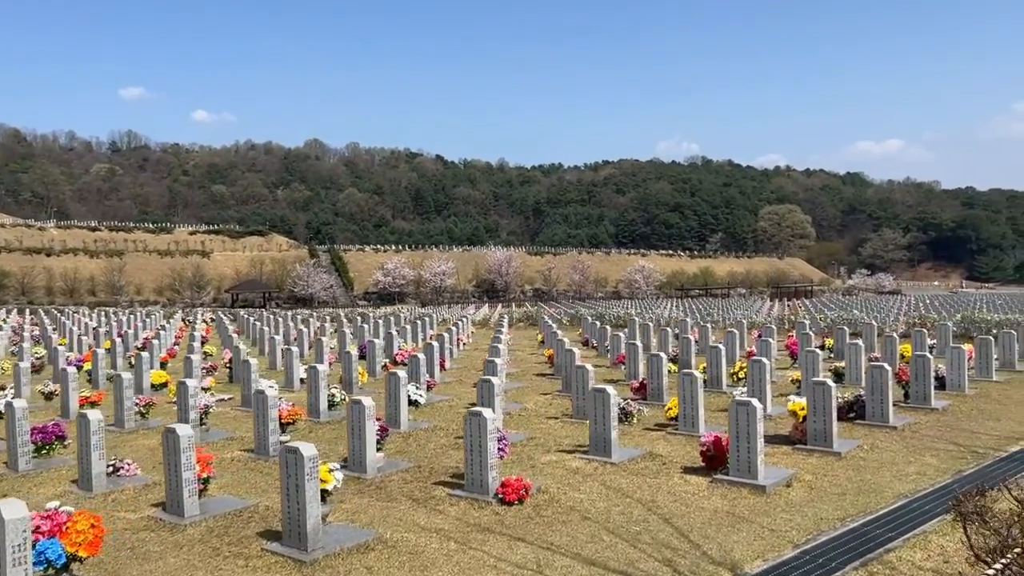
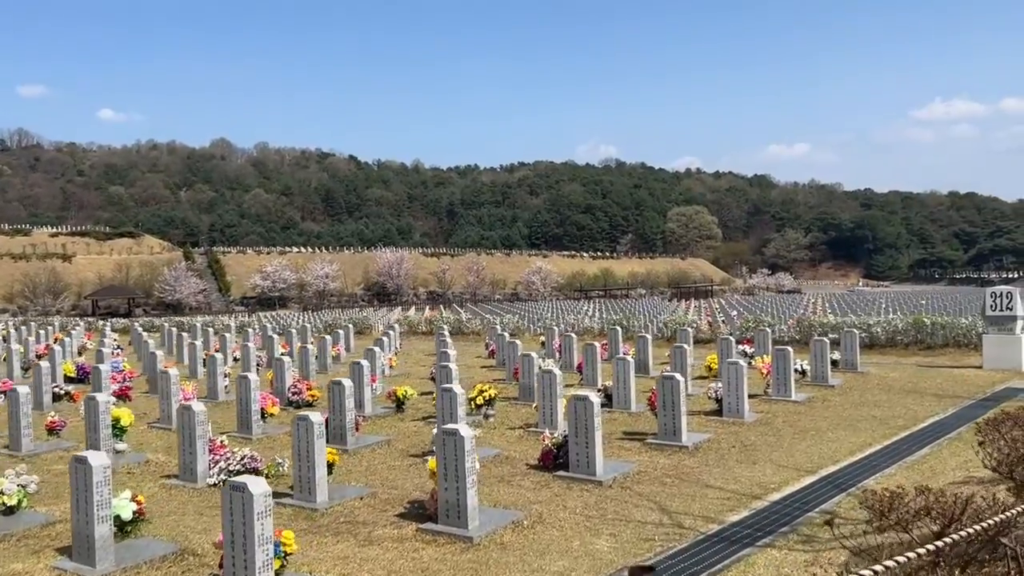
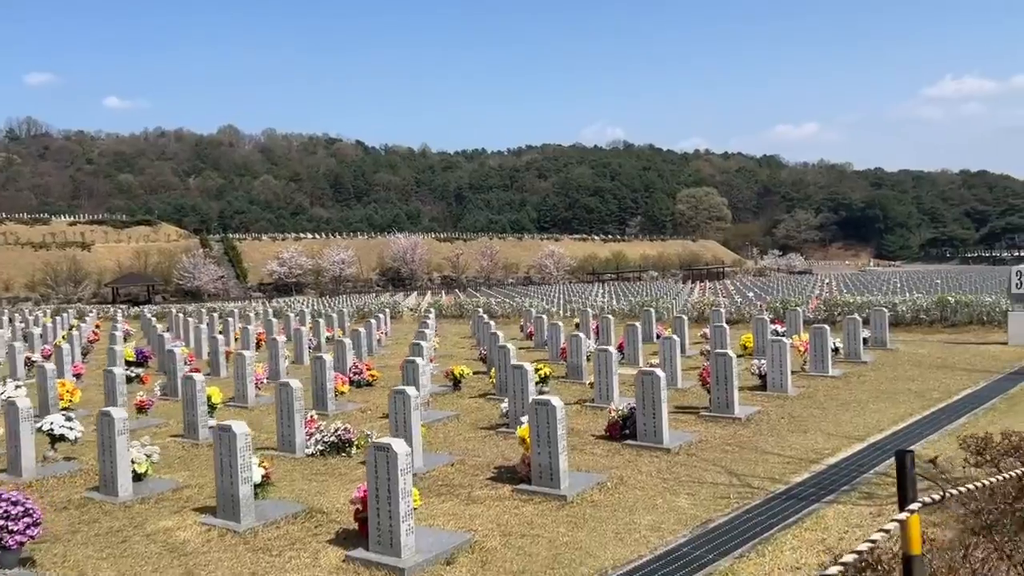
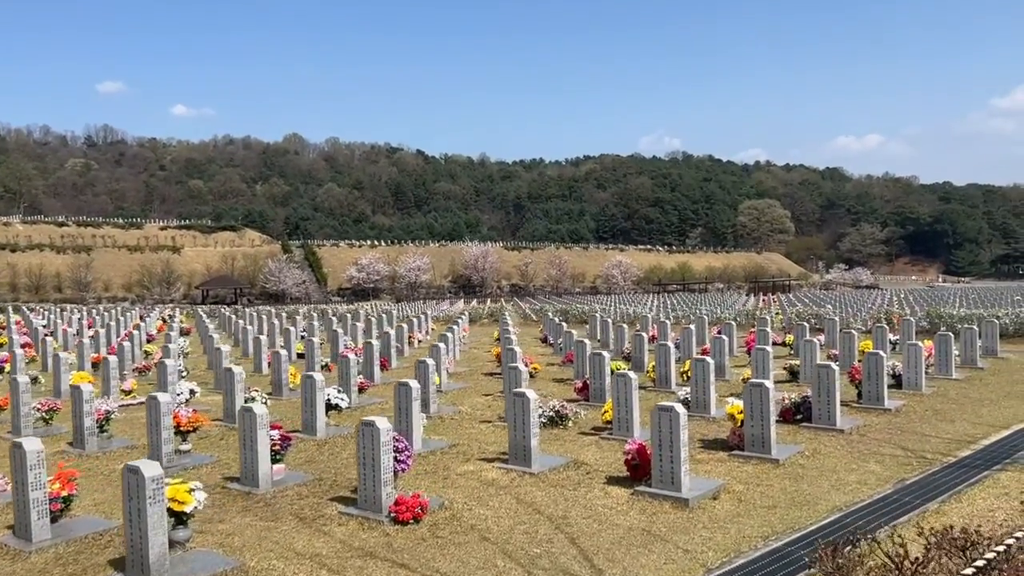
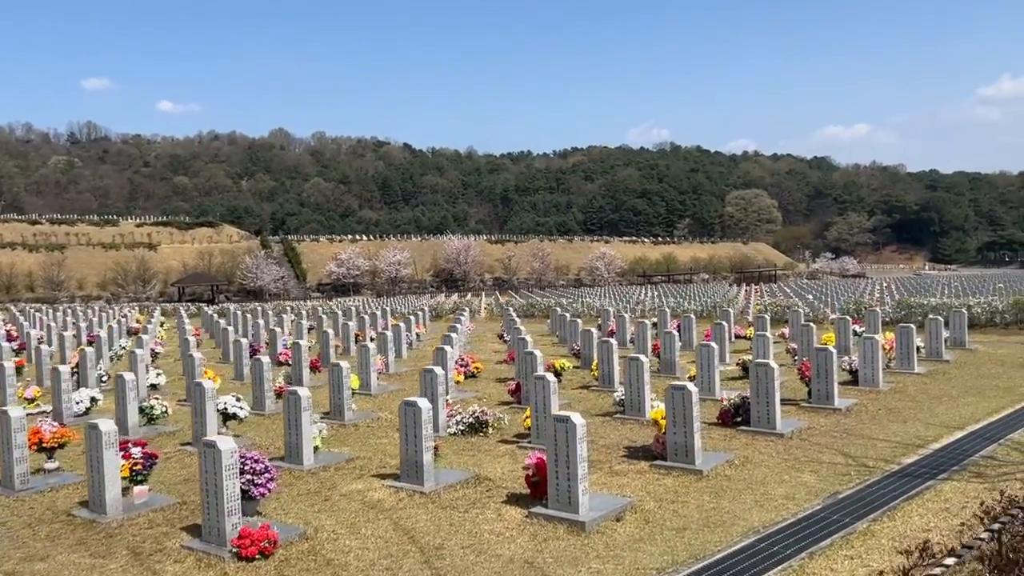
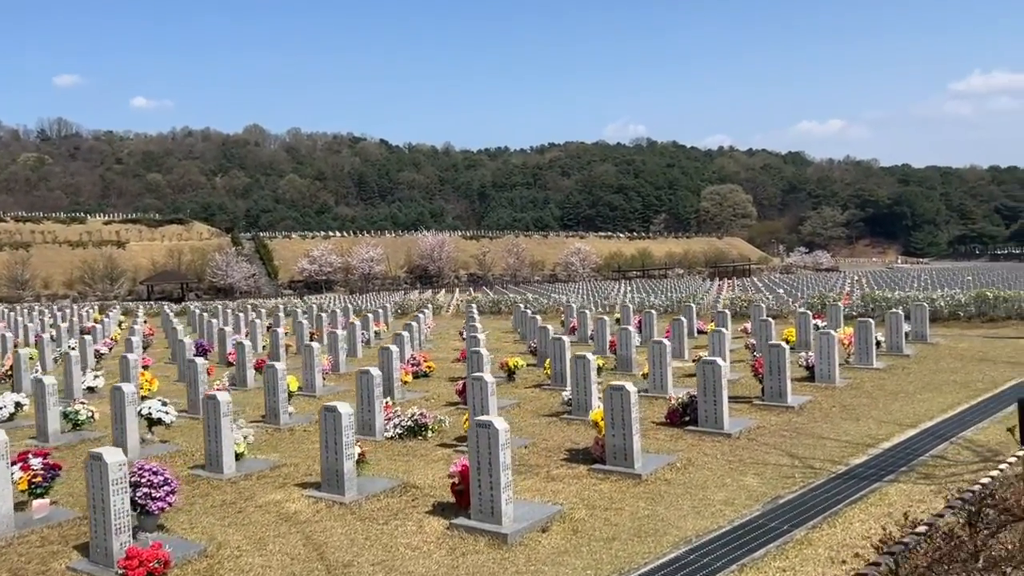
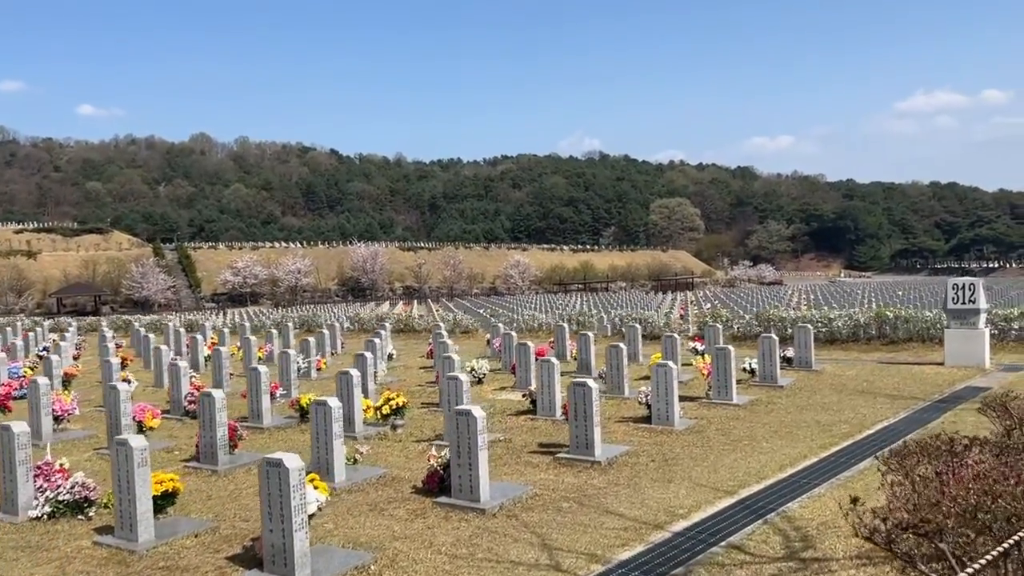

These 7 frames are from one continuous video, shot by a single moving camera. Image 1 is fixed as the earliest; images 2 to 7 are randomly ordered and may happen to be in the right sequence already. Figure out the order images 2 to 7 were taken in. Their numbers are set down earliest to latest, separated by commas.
4, 5, 6, 3, 2, 7
